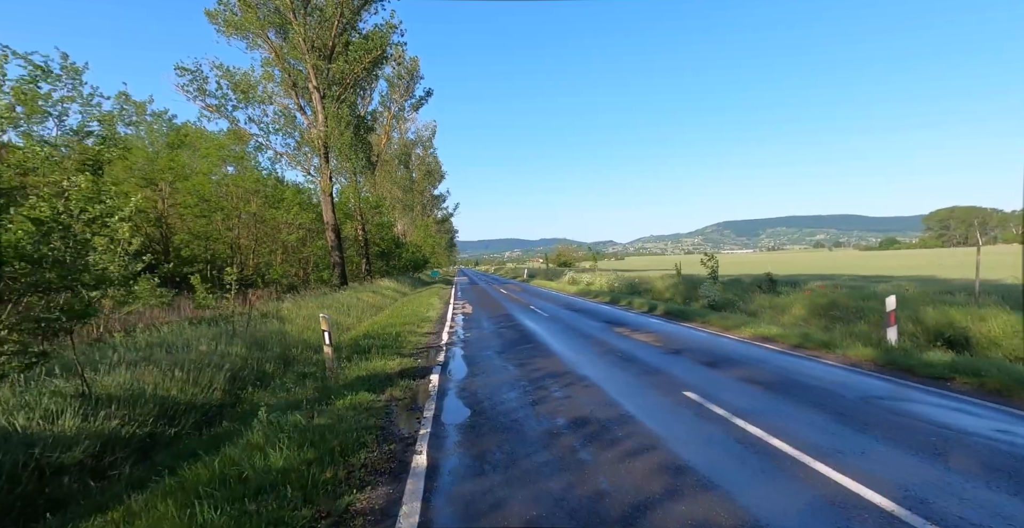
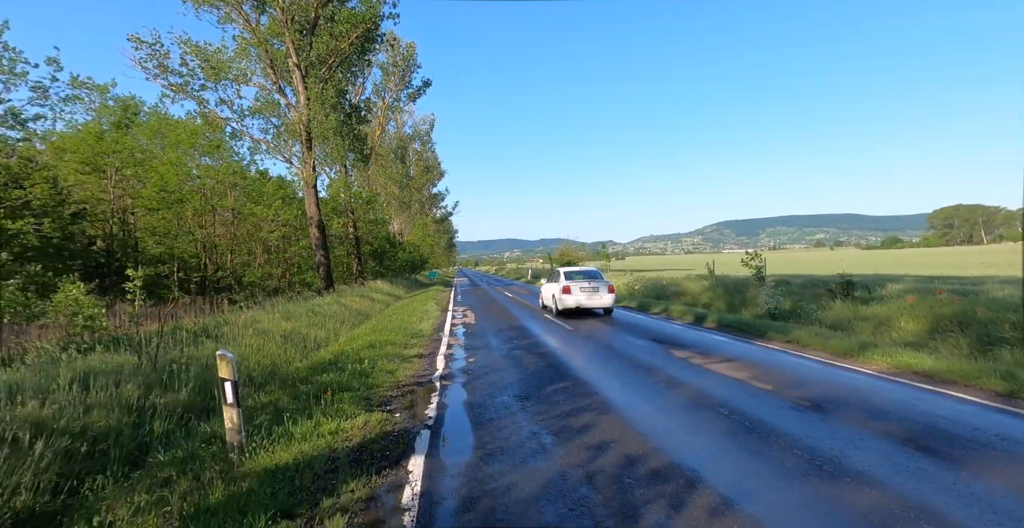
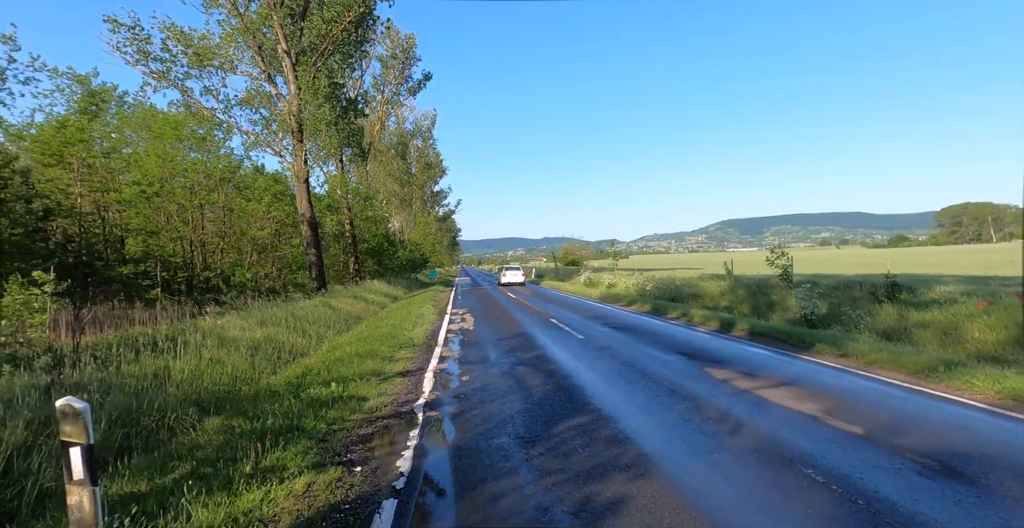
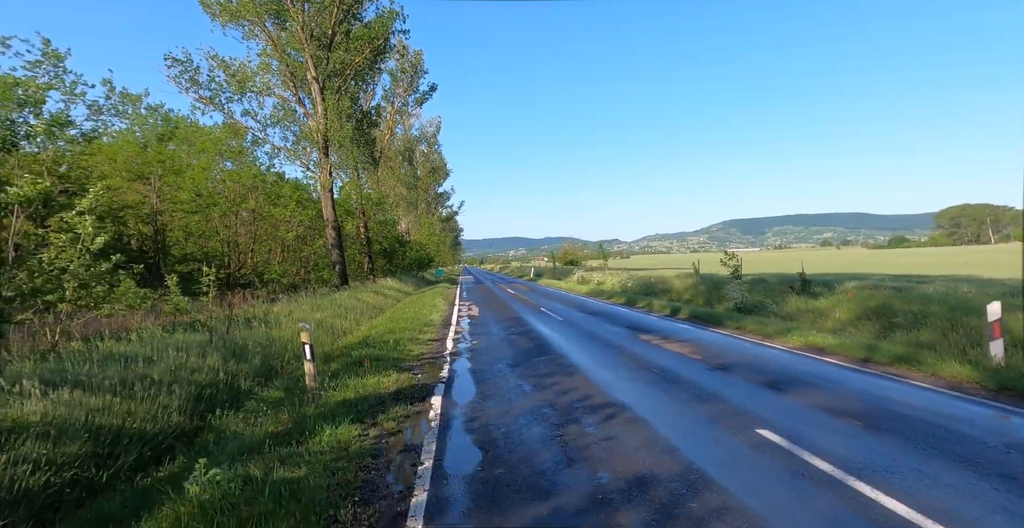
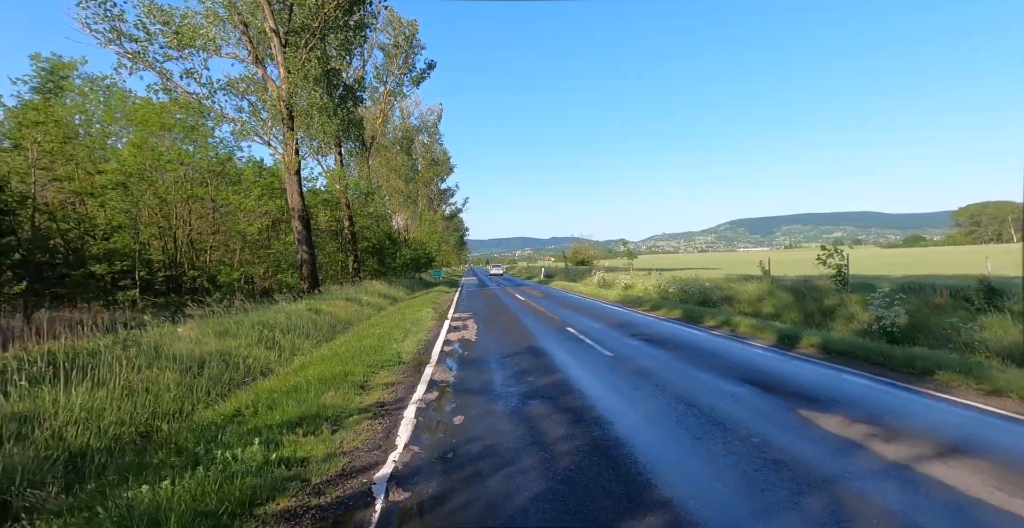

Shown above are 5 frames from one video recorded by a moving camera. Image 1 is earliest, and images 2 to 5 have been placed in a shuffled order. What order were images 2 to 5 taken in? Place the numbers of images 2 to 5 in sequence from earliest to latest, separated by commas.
4, 2, 3, 5
